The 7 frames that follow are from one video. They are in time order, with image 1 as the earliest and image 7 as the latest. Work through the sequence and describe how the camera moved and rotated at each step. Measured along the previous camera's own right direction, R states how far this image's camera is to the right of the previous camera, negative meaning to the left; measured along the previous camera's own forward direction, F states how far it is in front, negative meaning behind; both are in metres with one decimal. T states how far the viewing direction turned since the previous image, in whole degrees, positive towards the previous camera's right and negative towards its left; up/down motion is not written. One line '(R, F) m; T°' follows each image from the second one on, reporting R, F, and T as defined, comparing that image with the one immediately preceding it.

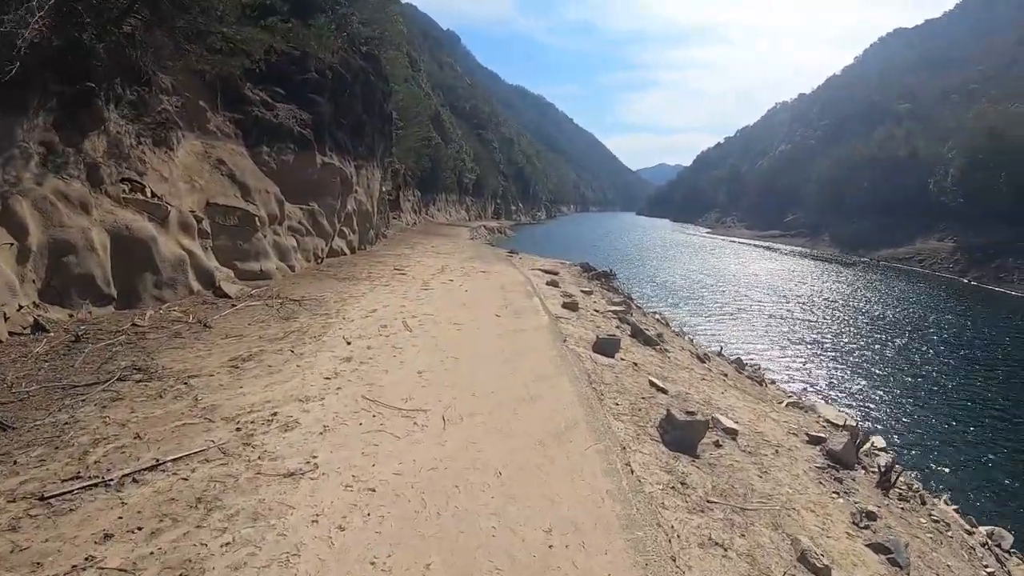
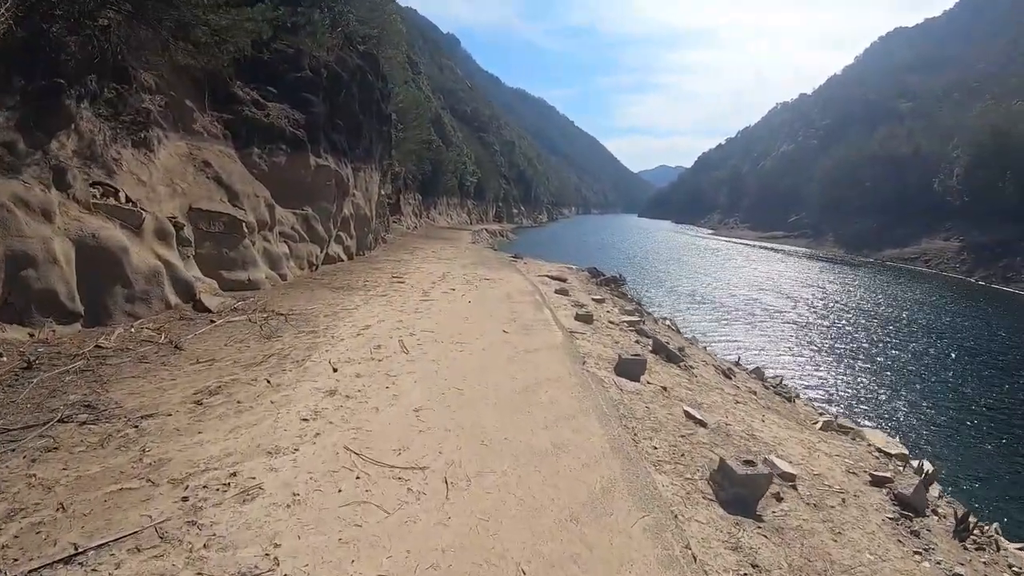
(-0.1, +1.2) m; 0°
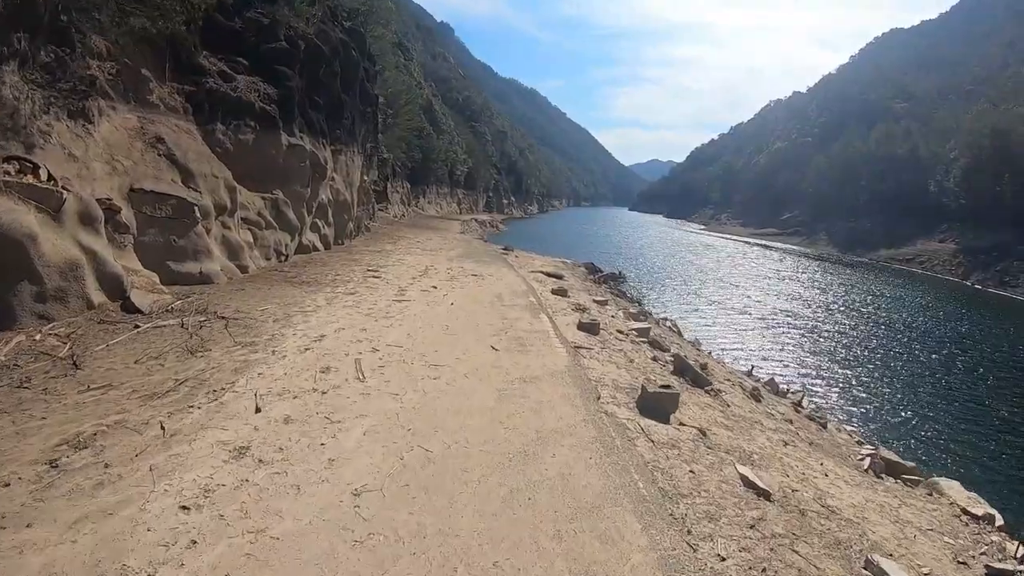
(0.0, +2.0) m; +1°
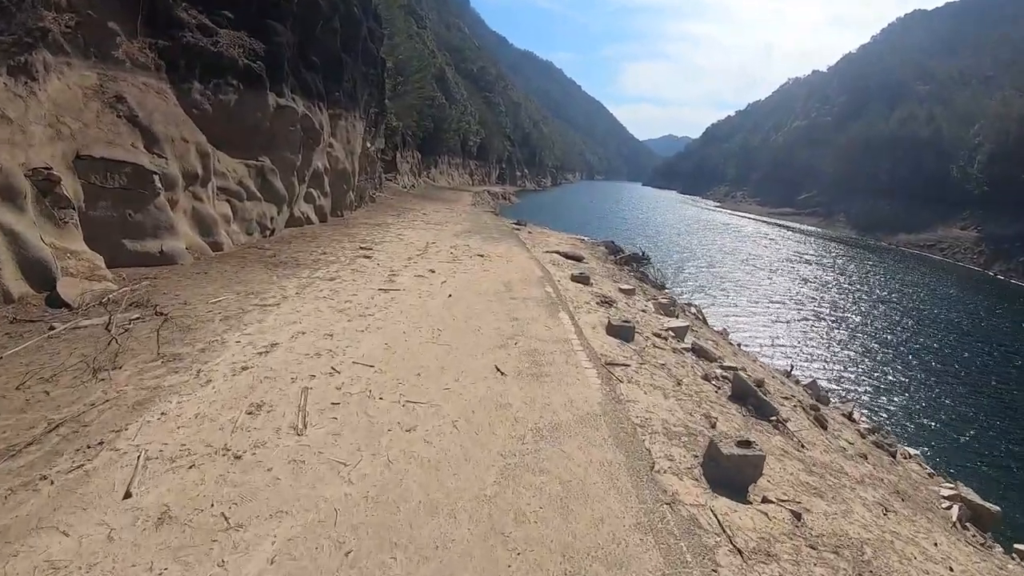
(0.0, +2.0) m; -1°
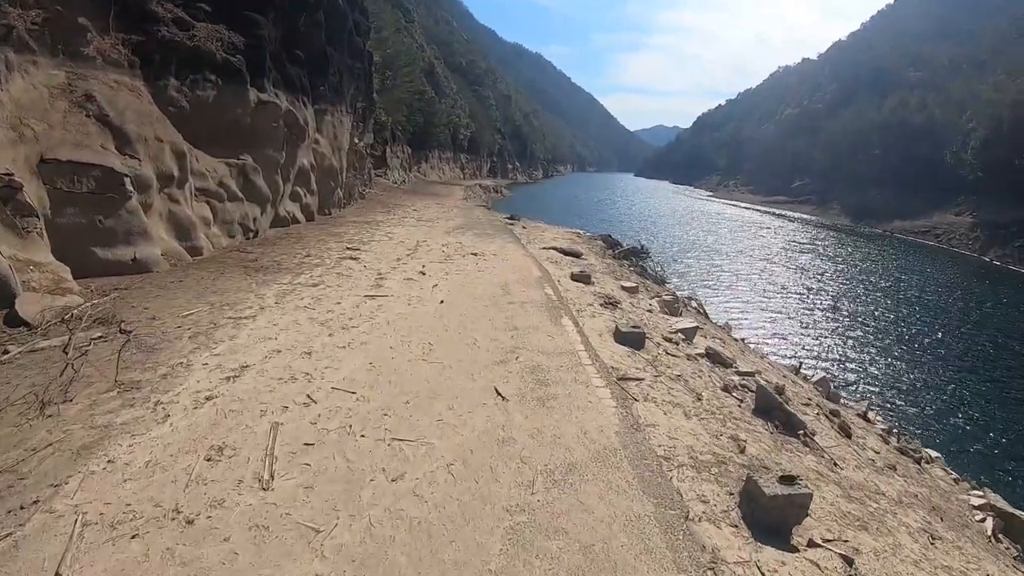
(0.0, +0.7) m; 0°
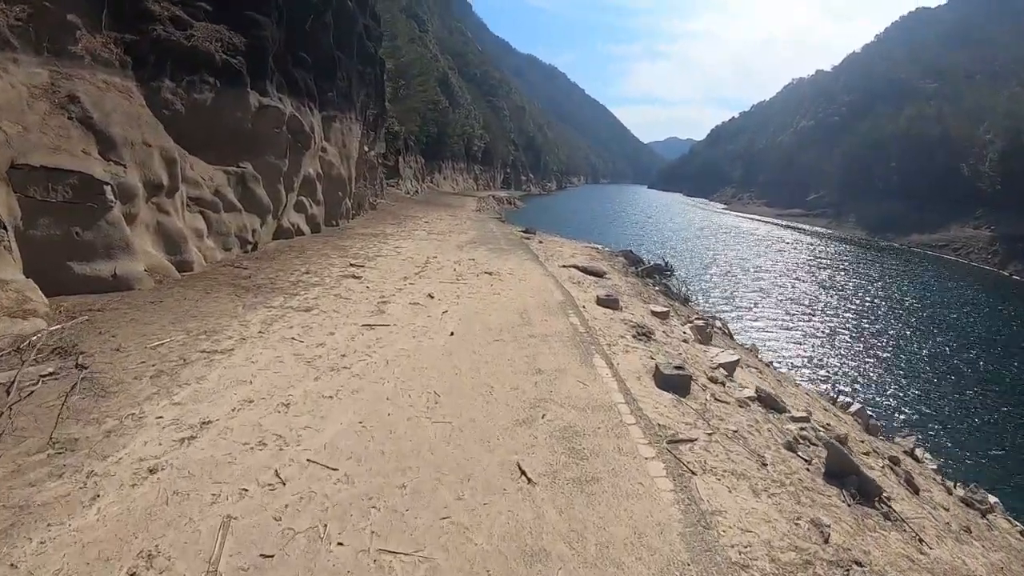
(-0.1, +1.1) m; -1°
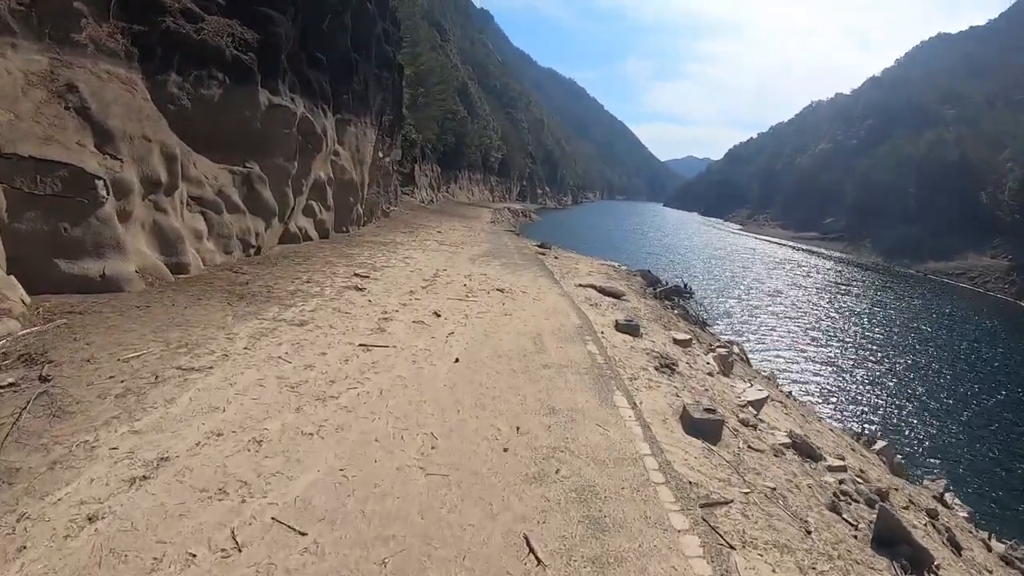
(0.0, +0.6) m; -1°
